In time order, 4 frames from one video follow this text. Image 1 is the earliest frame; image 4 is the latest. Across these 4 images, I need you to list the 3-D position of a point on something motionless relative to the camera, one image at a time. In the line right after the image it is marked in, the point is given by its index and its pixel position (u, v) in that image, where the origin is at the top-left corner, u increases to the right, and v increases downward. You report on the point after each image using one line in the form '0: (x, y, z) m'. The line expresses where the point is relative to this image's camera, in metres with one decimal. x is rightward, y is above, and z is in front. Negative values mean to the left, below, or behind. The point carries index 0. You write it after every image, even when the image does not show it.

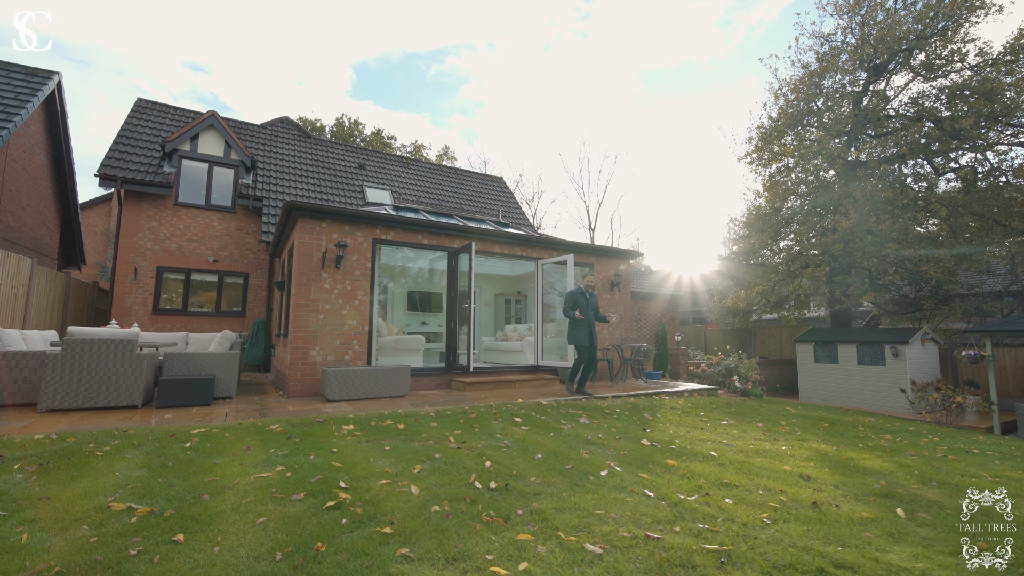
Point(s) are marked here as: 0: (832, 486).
0: (+2.1, -1.3, +3.1) m
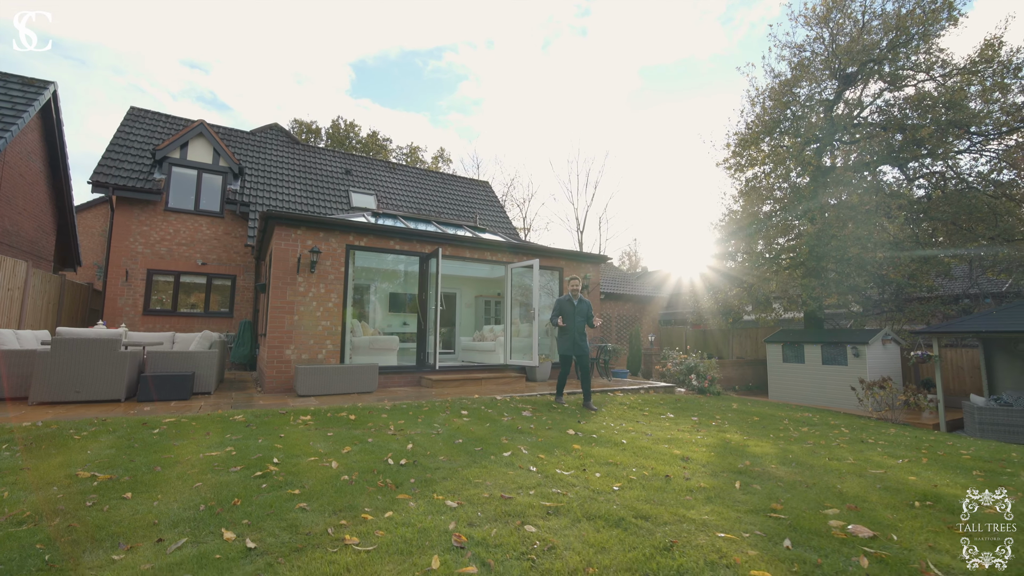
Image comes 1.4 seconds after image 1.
0: (+1.4, -1.3, +3.6) m
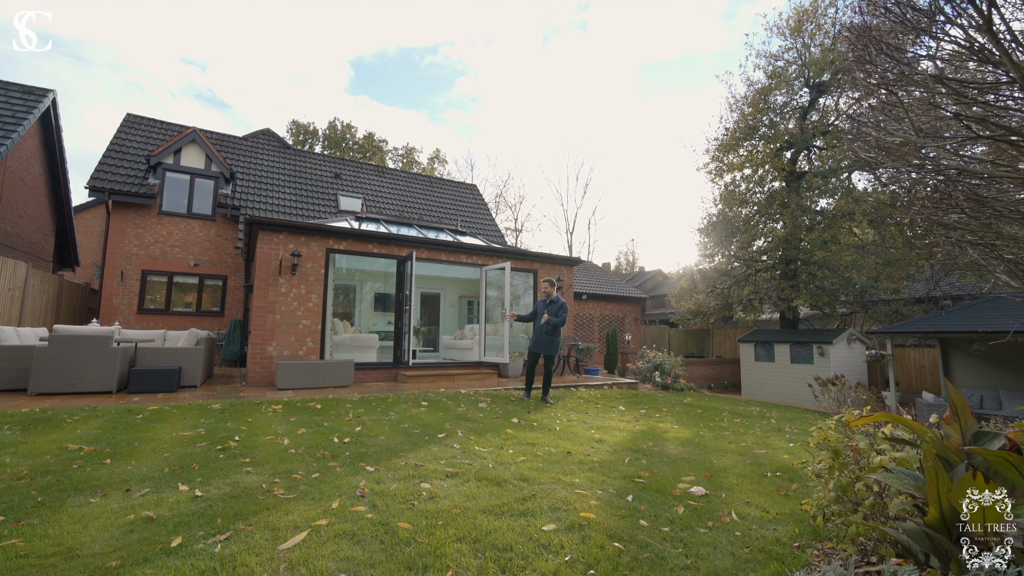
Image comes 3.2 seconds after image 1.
0: (+0.8, -1.4, +4.2) m
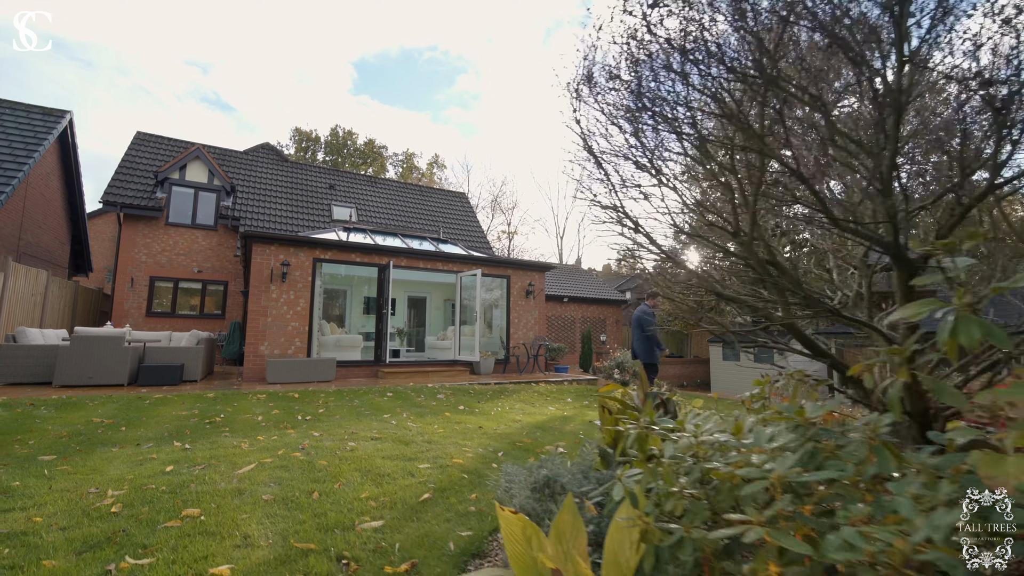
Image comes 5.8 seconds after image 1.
0: (+0.1, -1.5, +5.2) m
